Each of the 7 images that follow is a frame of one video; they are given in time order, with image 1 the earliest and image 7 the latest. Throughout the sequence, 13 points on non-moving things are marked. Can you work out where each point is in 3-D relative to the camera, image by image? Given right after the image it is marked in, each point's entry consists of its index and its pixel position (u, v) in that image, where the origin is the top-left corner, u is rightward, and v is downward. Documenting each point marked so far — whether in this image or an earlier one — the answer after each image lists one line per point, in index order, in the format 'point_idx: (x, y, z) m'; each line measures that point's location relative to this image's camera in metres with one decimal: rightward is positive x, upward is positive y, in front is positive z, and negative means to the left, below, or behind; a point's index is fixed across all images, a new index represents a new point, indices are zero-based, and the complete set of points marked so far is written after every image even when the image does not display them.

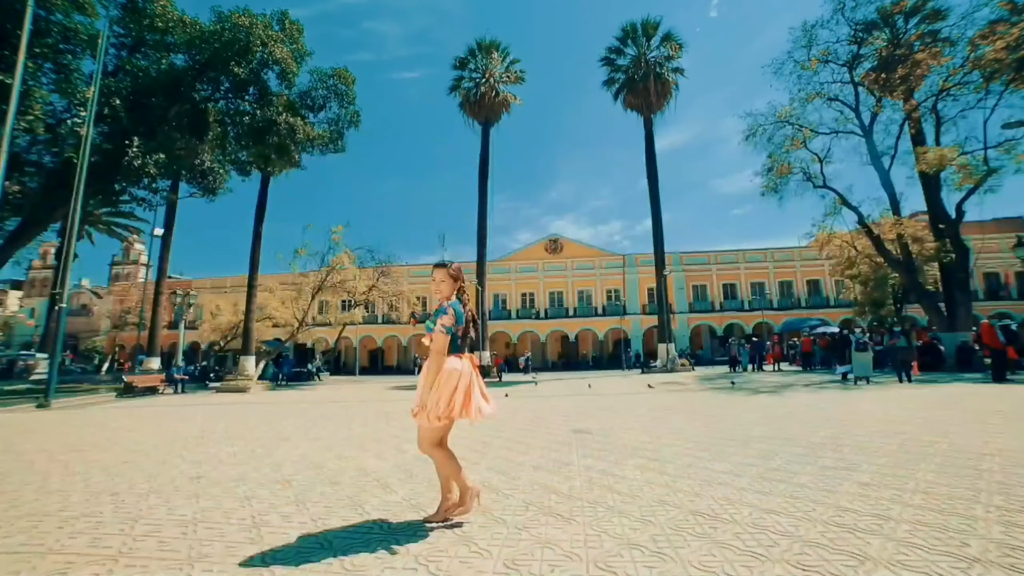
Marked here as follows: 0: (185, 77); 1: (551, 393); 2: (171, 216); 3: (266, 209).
0: (-11.1, +7.2, +14.6) m
1: (+1.0, -3.0, +12.5) m
2: (-13.4, +2.9, +16.8) m
3: (-11.0, +3.5, +18.9) m
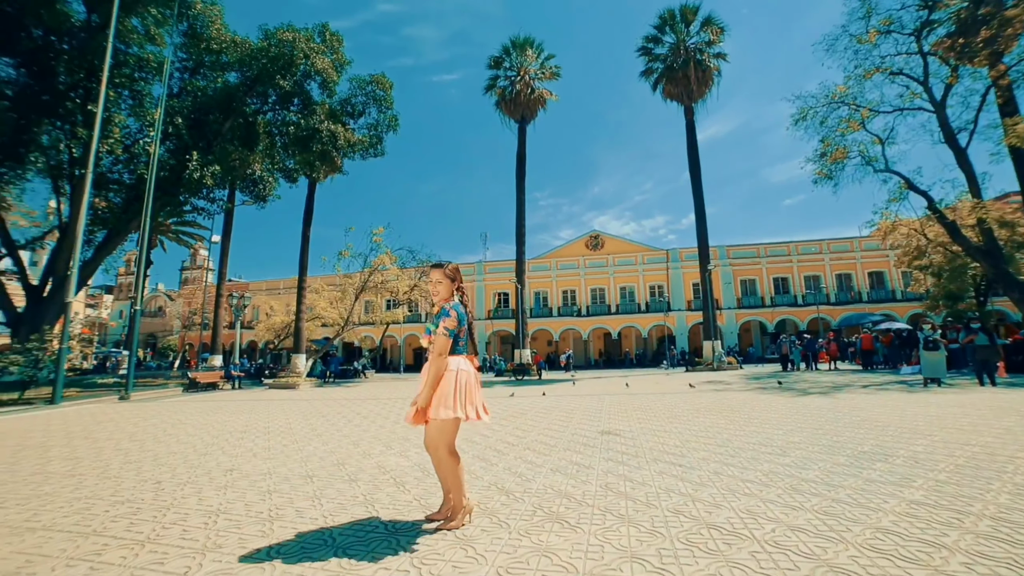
0: (-10.0, +7.1, +15.5) m
1: (+2.0, -3.0, +12.2) m
2: (-12.0, +2.8, +18.0) m
3: (-9.4, +3.5, +19.9) m
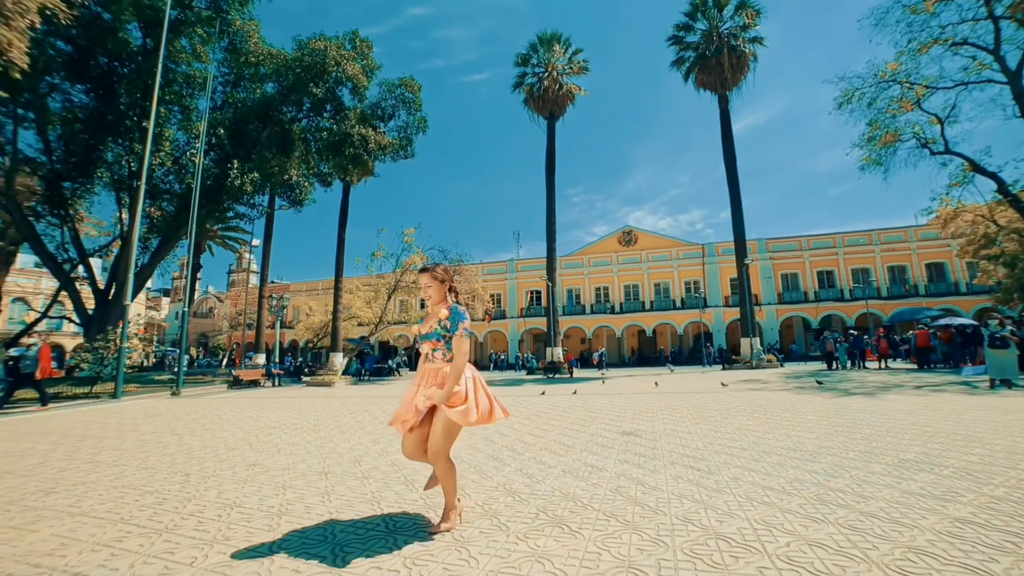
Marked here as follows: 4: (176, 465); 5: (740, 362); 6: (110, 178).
0: (-9.0, +7.1, +16.2) m
1: (+2.8, -2.9, +12.0) m
2: (-10.7, +2.7, +18.9) m
3: (-8.0, +3.5, +20.5) m
4: (-3.8, -2.0, +4.9) m
5: (+10.5, -3.4, +19.8) m
6: (-13.7, +3.7, +14.5) m
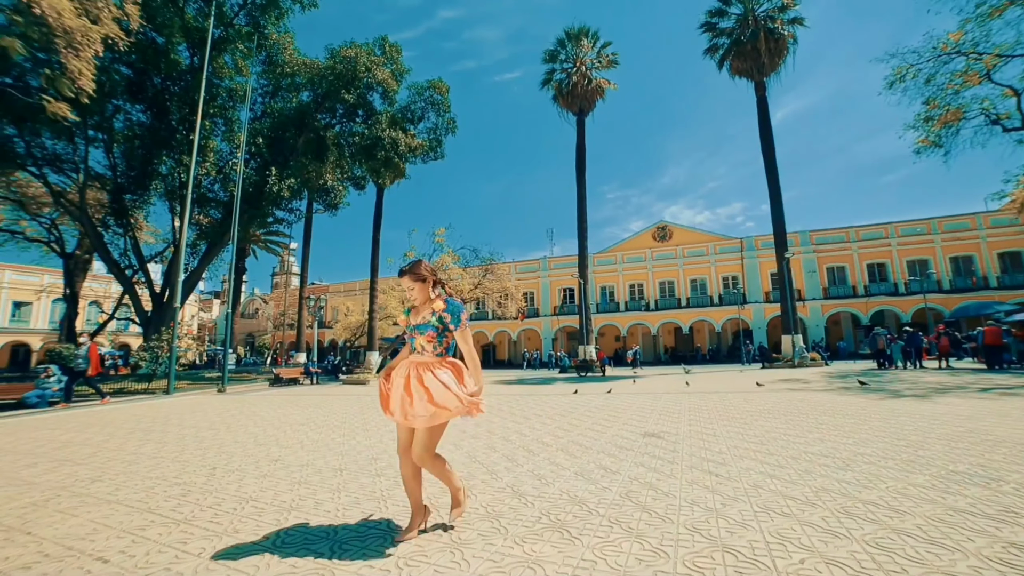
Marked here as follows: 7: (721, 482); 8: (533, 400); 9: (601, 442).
0: (-8.0, +7.0, +16.9) m
1: (+3.6, -2.8, +11.6) m
2: (-9.4, +2.7, +19.7) m
3: (-6.5, +3.5, +21.1) m
4: (-3.7, -2.1, +5.1) m
5: (+11.9, -3.2, +18.8) m
6: (-12.8, +3.6, +15.5) m
7: (+1.8, -1.7, +3.6) m
8: (+0.4, -2.9, +11.3) m
9: (+1.2, -2.0, +5.5) m
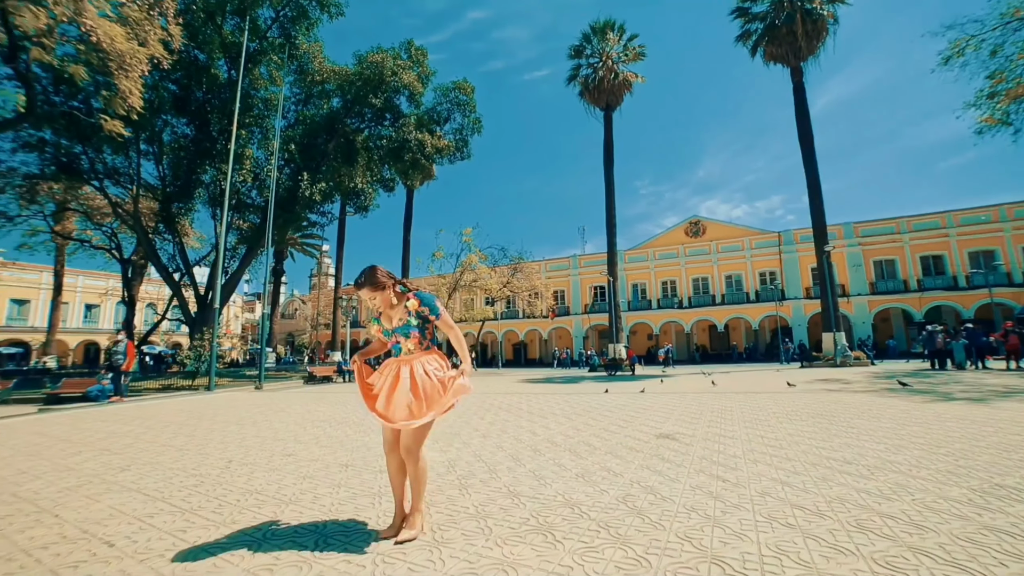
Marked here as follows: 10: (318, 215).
0: (-7.0, +7.0, +17.4) m
1: (+4.2, -2.7, +11.2) m
2: (-8.1, +2.6, +20.3) m
3: (-5.1, +3.5, +21.5) m
4: (-3.6, -2.1, +5.4) m
5: (+13.1, -3.0, +17.6) m
6: (-11.9, +3.5, +16.5) m
7: (+1.7, -1.6, +3.4) m
8: (+1.0, -2.9, +11.1) m
9: (+1.3, -1.9, +5.3) m
10: (-8.0, +3.0, +17.7) m
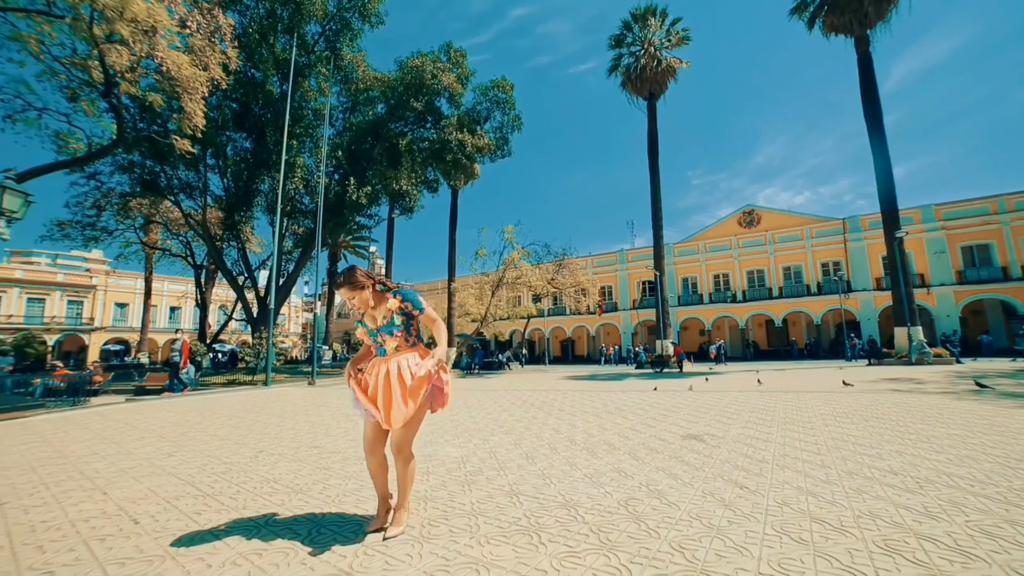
0: (-5.4, +7.0, +18.0) m
1: (+5.1, -2.5, +10.5) m
2: (-6.1, +2.6, +21.1) m
3: (-3.0, +3.5, +21.9) m
4: (-3.3, -2.1, +5.7) m
5: (+14.8, -2.6, +15.8) m
6: (-10.2, +3.5, +17.7) m
7: (+1.7, -1.5, +3.1) m
8: (+2.0, -2.7, +10.9) m
9: (+1.5, -1.9, +5.1) m
10: (-6.3, +3.0, +18.5) m
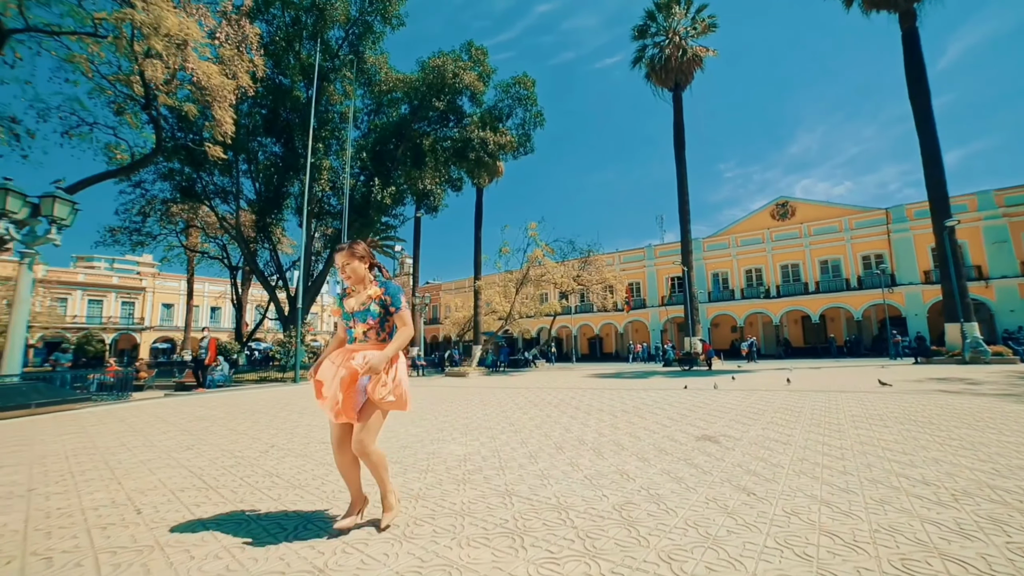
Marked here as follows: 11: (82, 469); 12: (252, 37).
0: (-4.4, +7.1, +18.3) m
1: (+5.6, -2.4, +10.0) m
2: (-4.8, +2.7, +21.4) m
3: (-1.7, +3.6, +21.9) m
4: (-3.2, -2.0, +5.8) m
5: (+15.6, -2.4, +14.6) m
6: (-9.3, +3.5, +18.3) m
7: (+1.6, -1.4, +2.9) m
8: (+2.5, -2.6, +10.6) m
9: (+1.5, -1.8, +4.8) m
10: (-5.3, +3.1, +18.8) m
11: (-4.8, -2.0, +4.7) m
12: (-8.0, +7.8, +13.1) m
